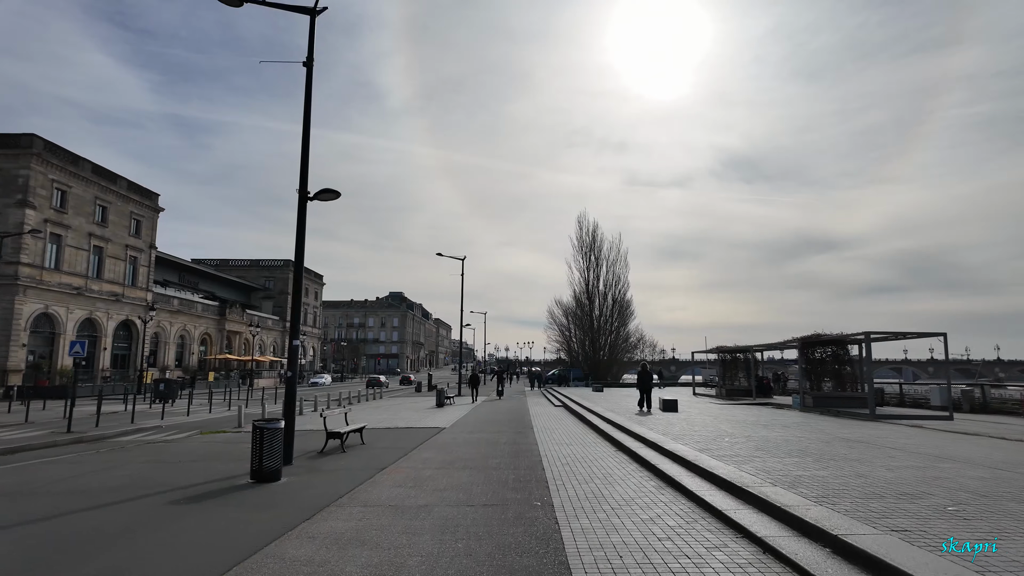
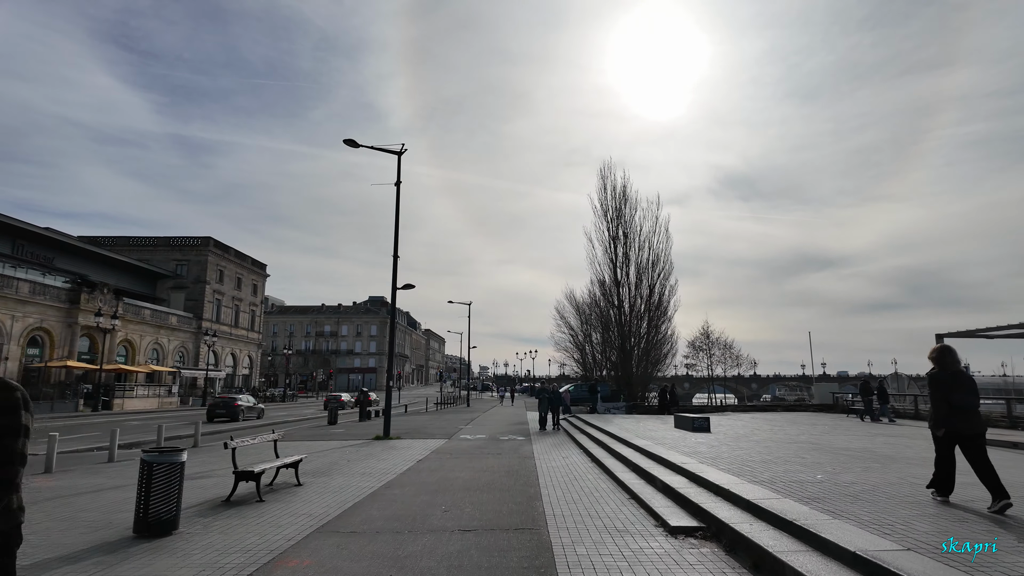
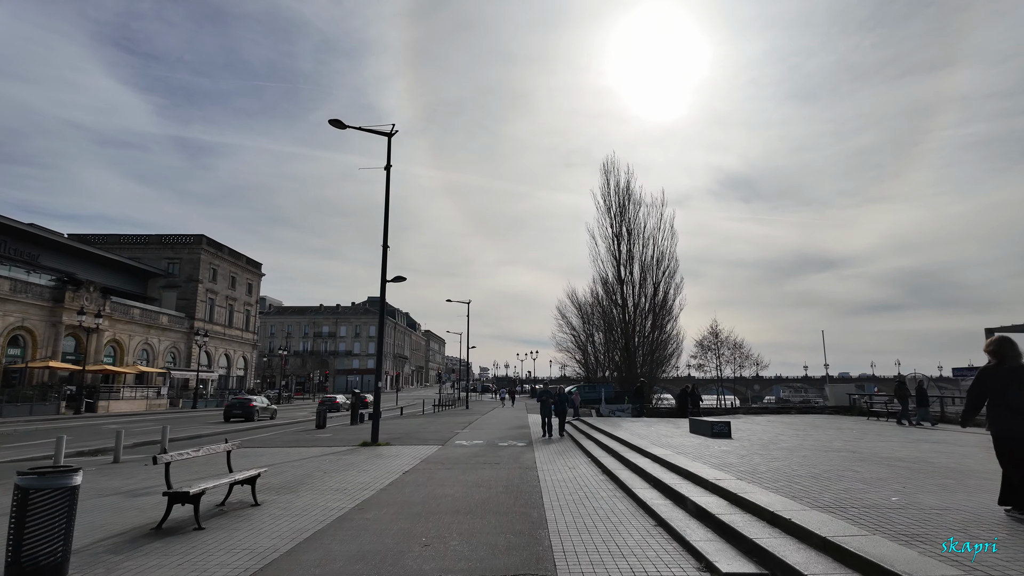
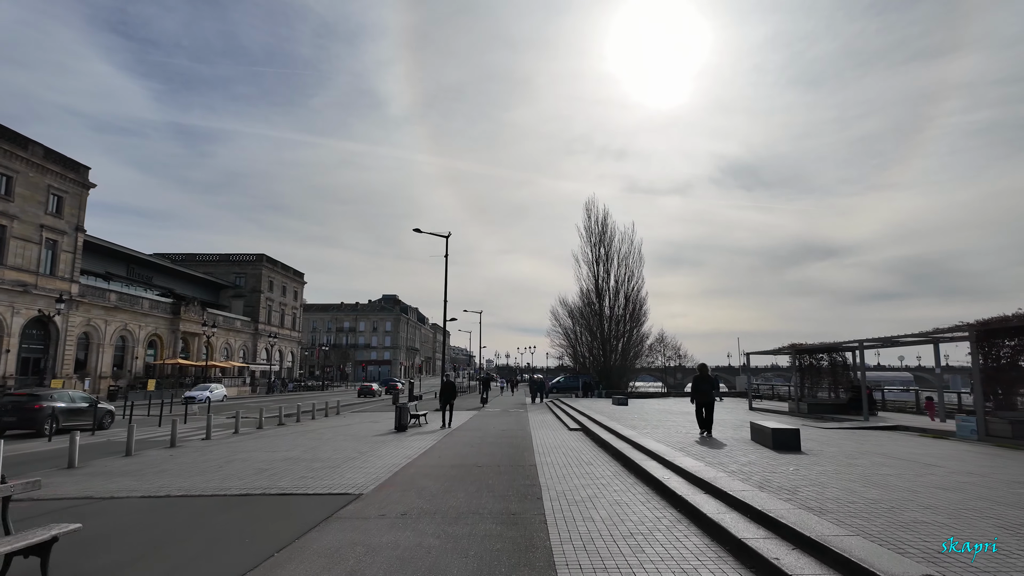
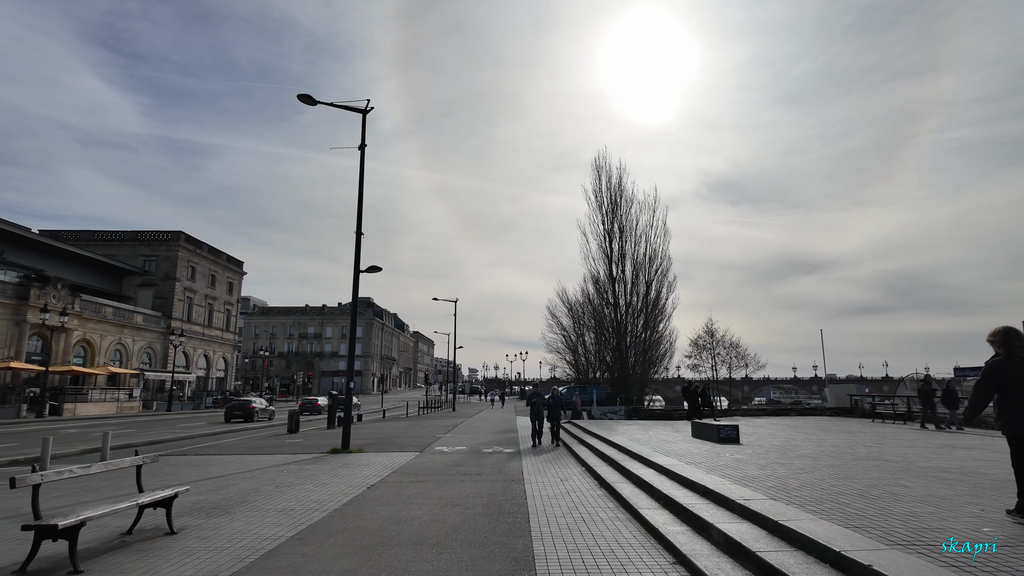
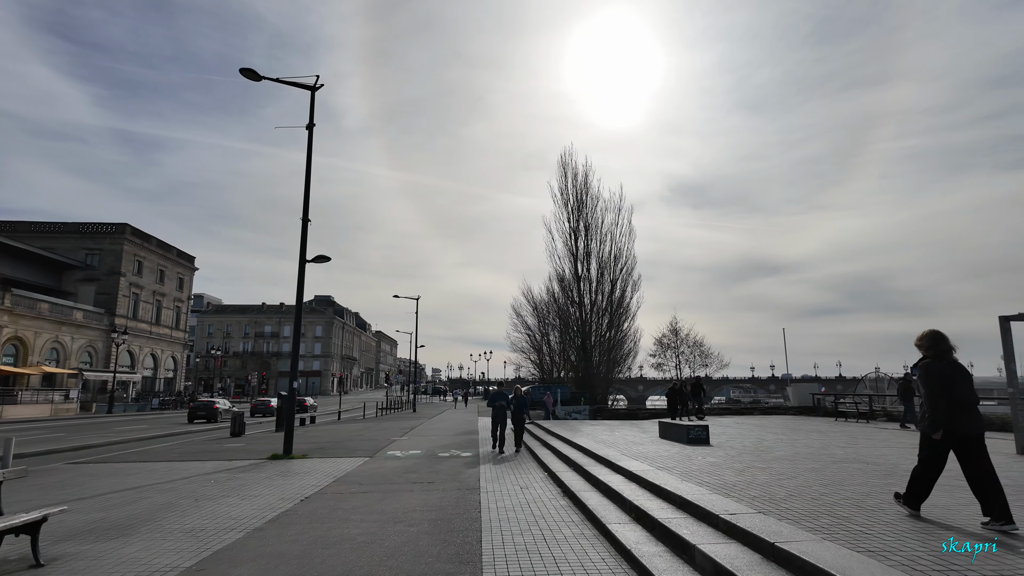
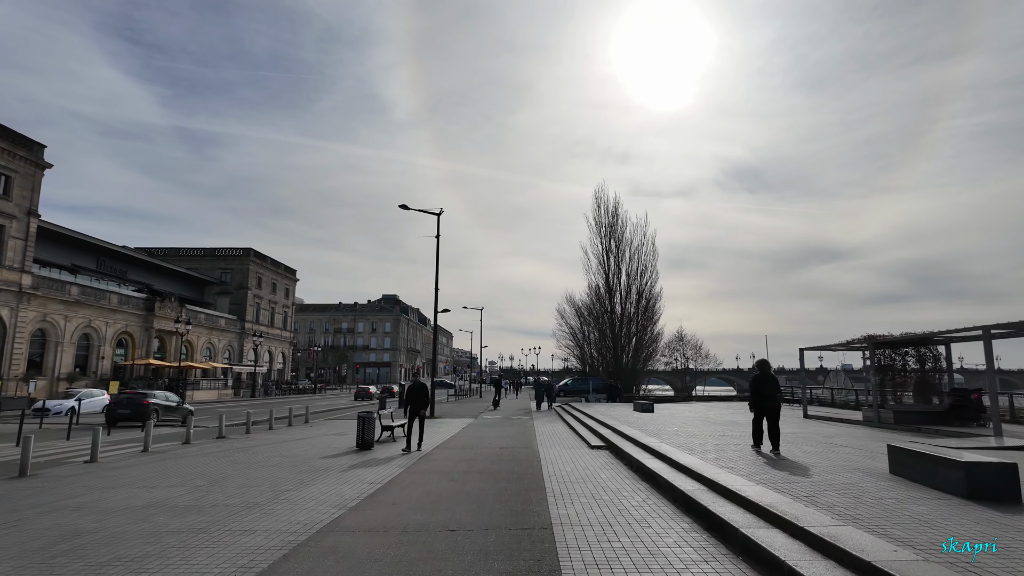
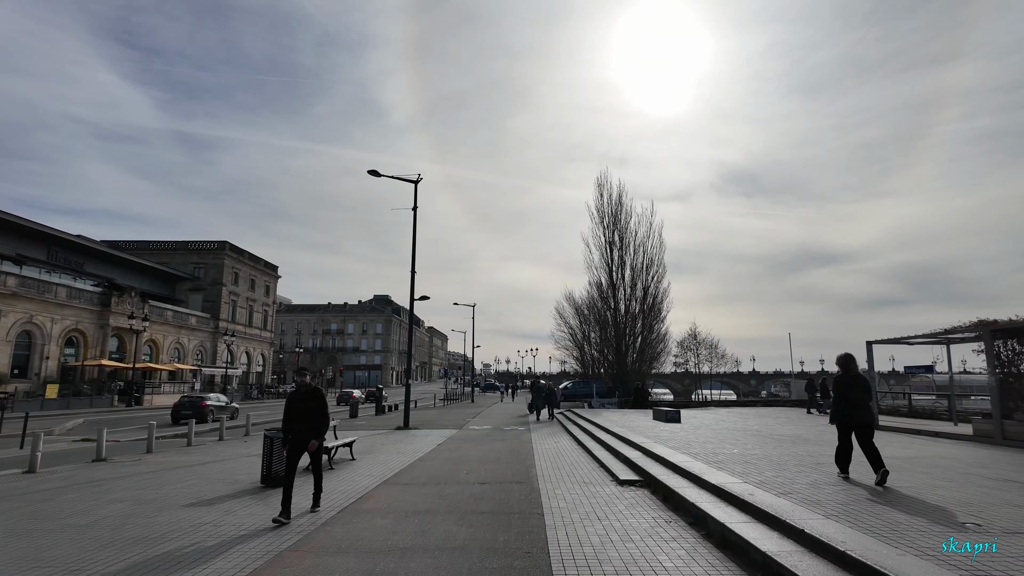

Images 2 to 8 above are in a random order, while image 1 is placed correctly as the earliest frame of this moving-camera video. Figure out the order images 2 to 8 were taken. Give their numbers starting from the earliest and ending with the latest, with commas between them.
4, 7, 8, 2, 3, 5, 6
